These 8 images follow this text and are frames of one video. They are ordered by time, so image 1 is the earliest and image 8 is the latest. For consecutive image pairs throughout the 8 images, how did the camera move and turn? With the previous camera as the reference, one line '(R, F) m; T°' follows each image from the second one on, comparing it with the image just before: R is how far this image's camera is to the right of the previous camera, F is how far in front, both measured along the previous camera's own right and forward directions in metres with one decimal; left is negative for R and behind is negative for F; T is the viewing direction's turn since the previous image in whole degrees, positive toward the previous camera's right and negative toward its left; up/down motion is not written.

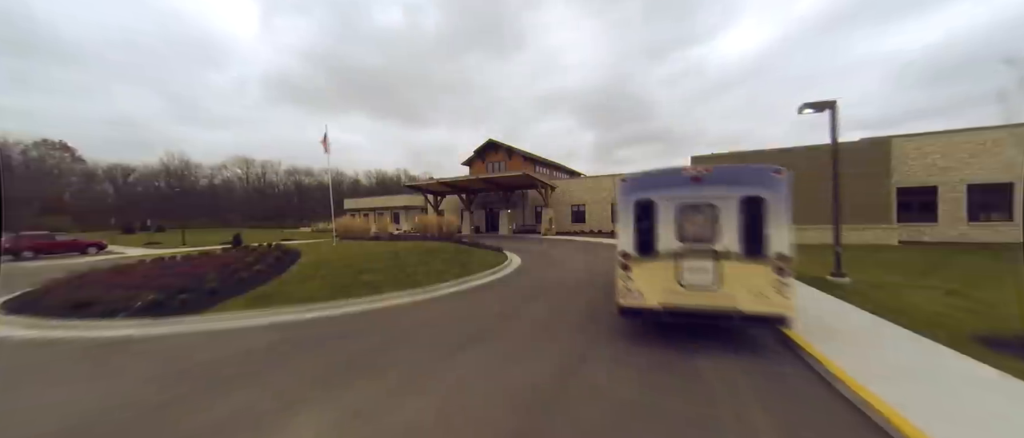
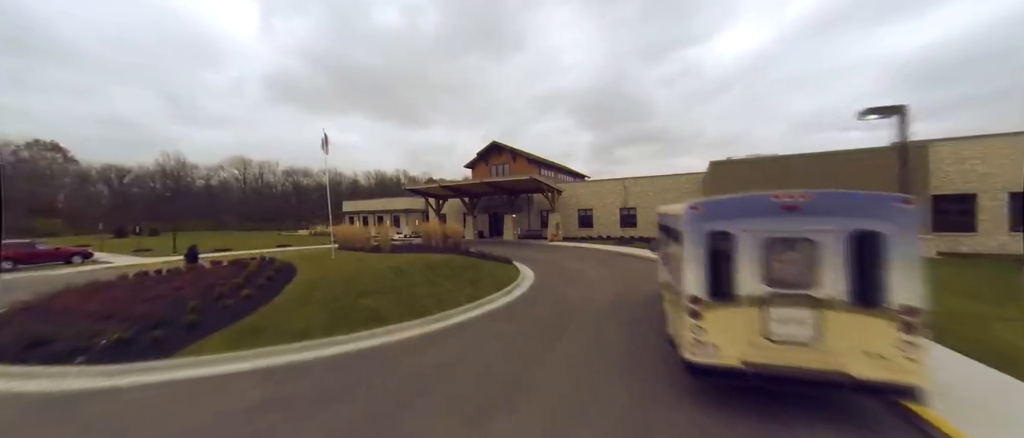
(-0.5, +0.9) m; 0°
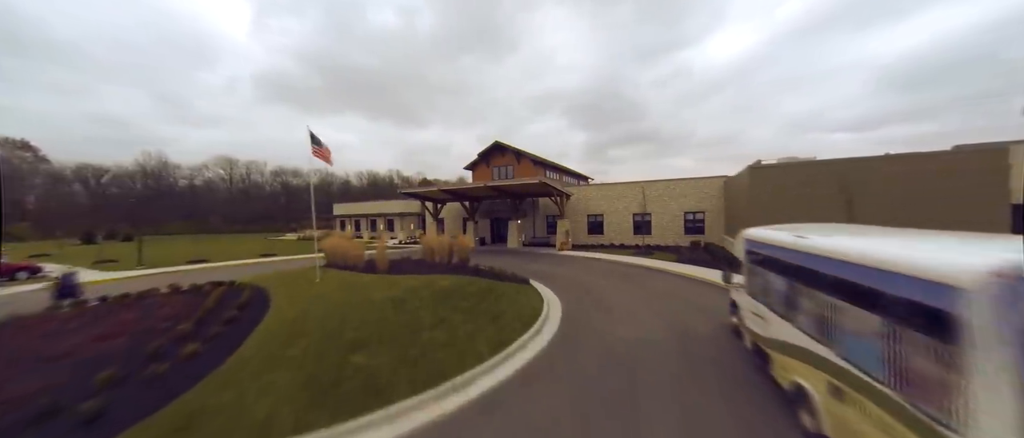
(-0.8, +1.8) m; +1°
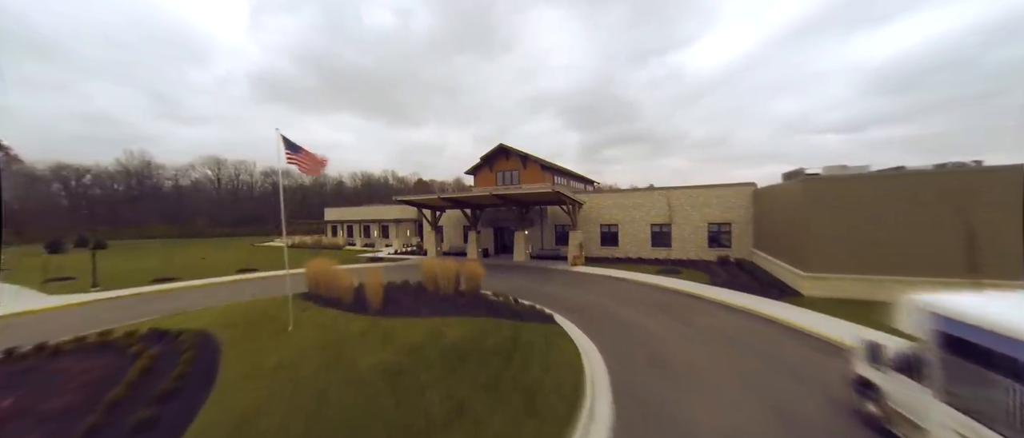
(-0.8, +2.0) m; +1°
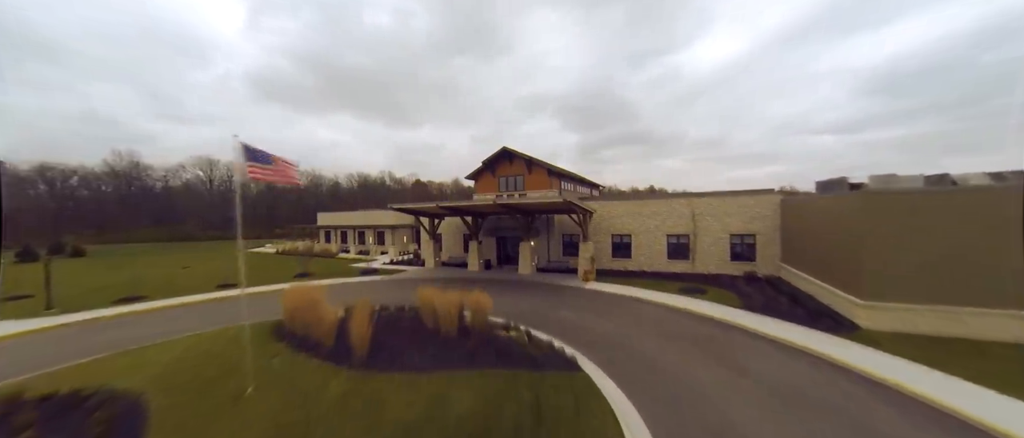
(-0.5, +1.6) m; 0°
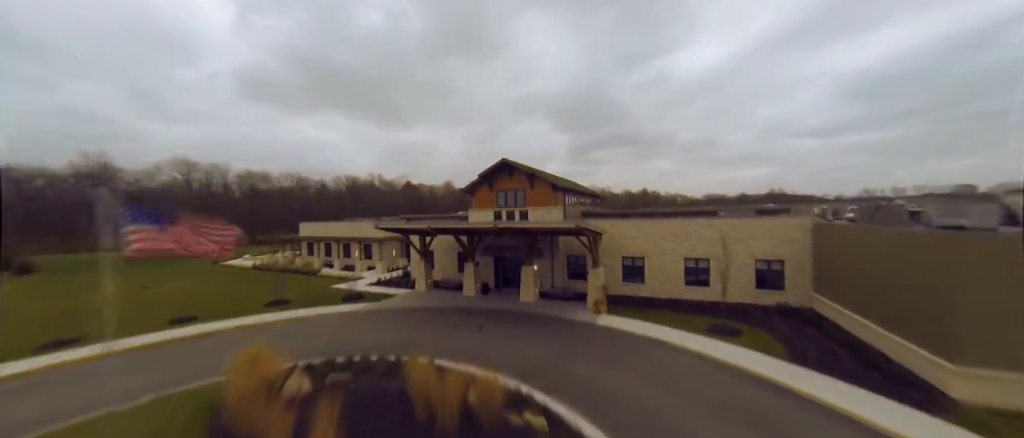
(-0.5, +2.1) m; +2°
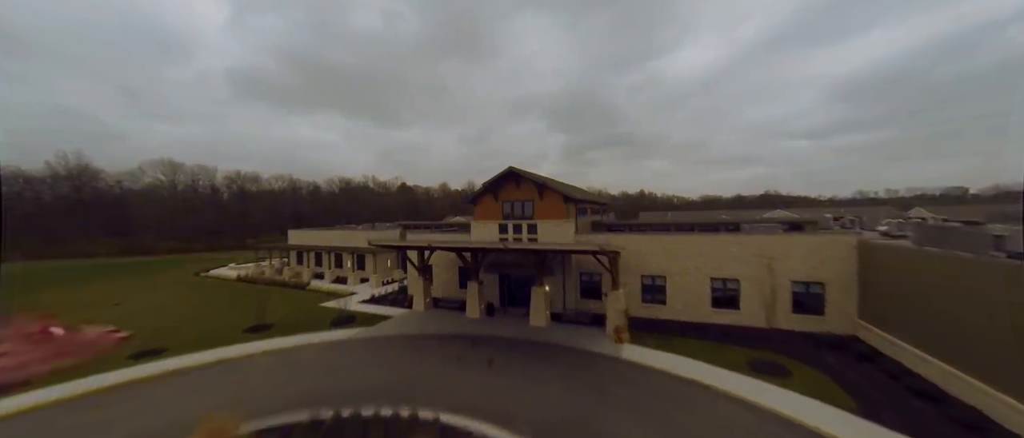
(-0.7, +1.7) m; +1°
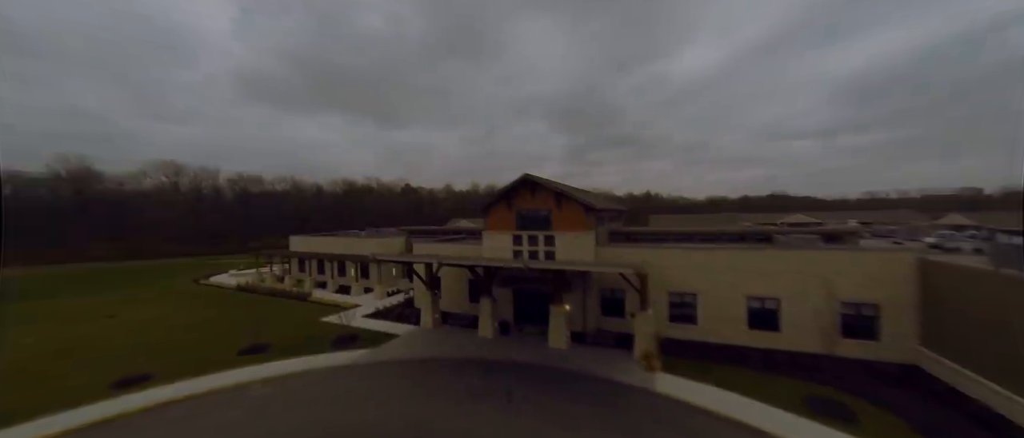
(-0.7, +1.3) m; 0°
